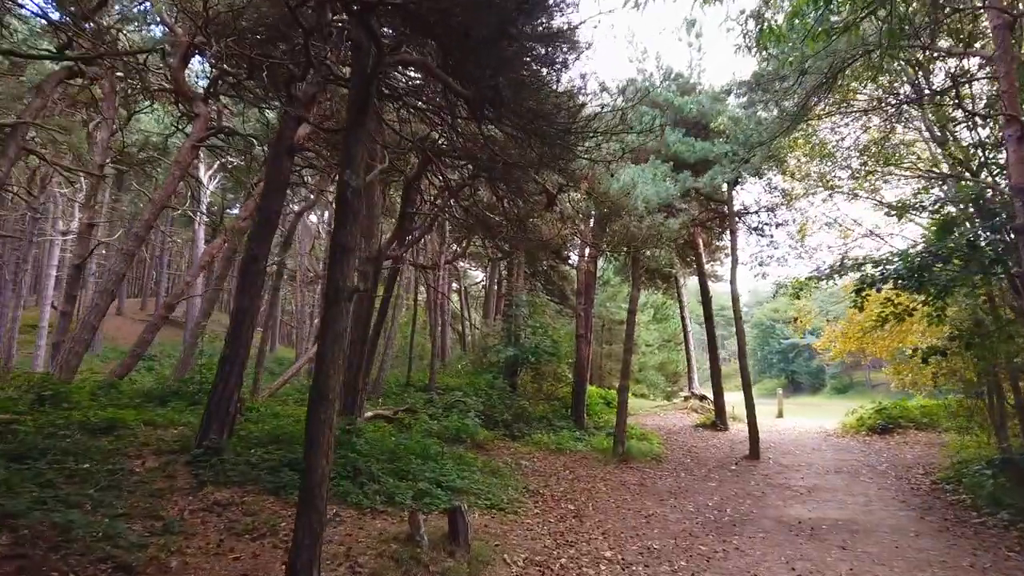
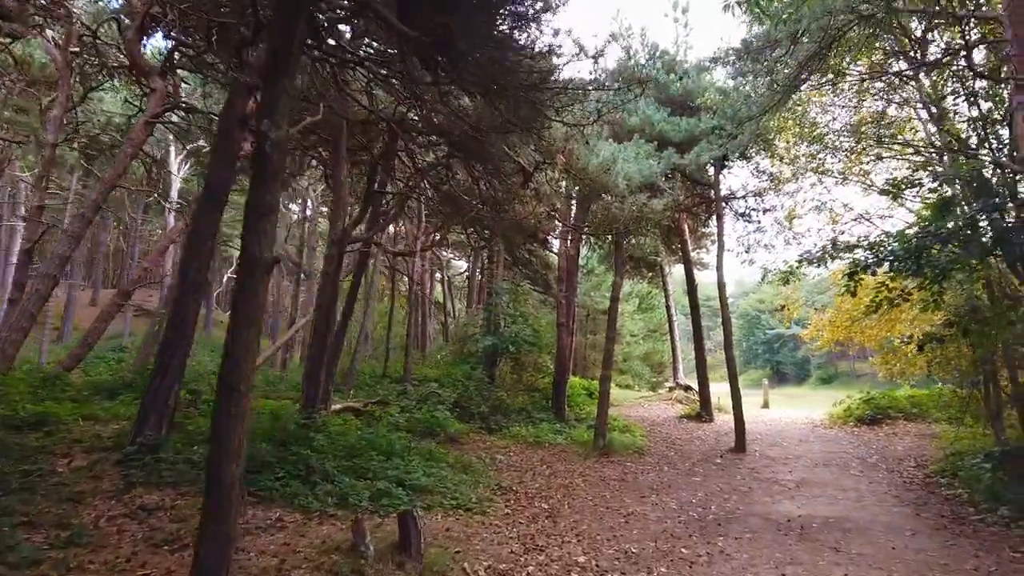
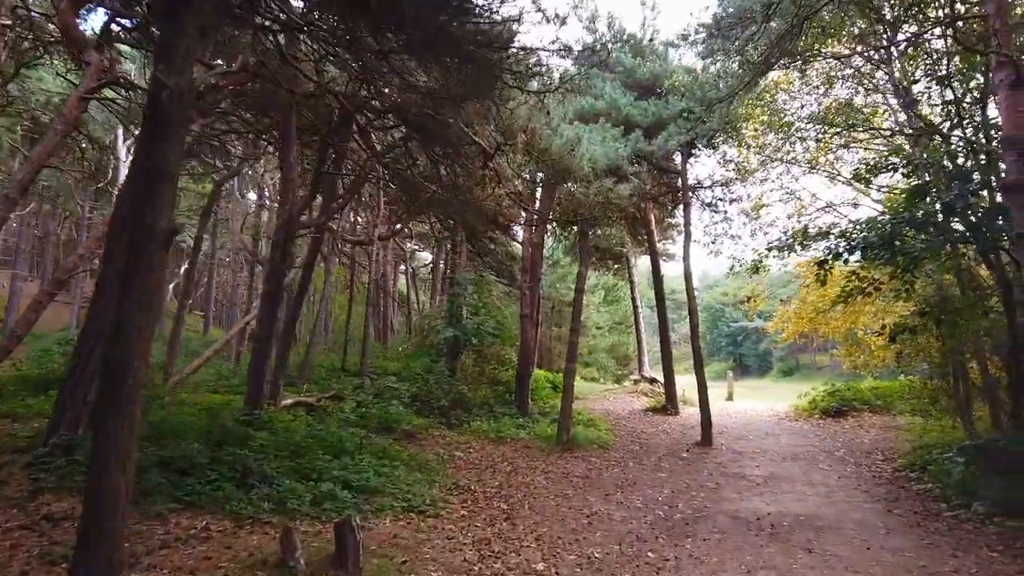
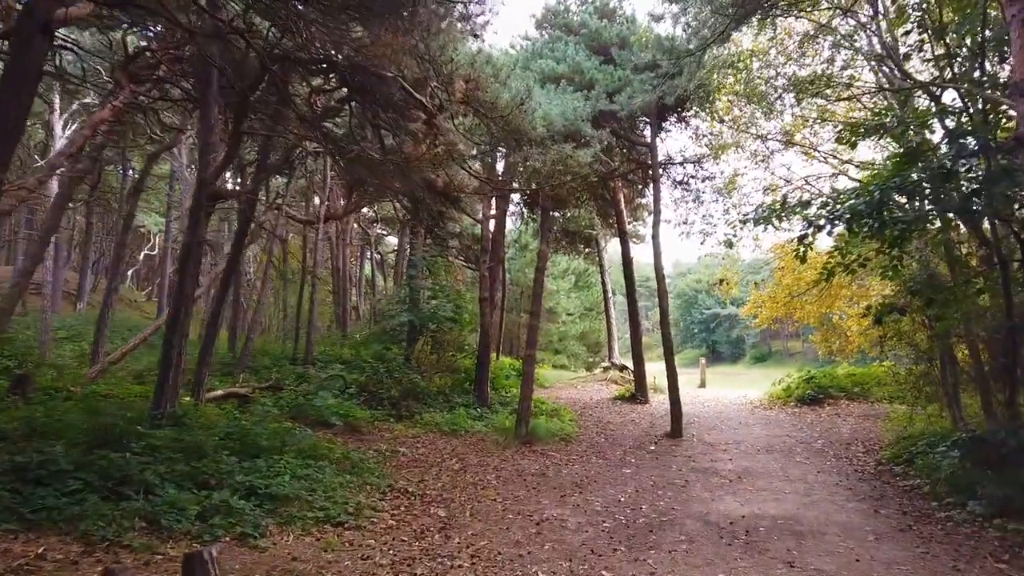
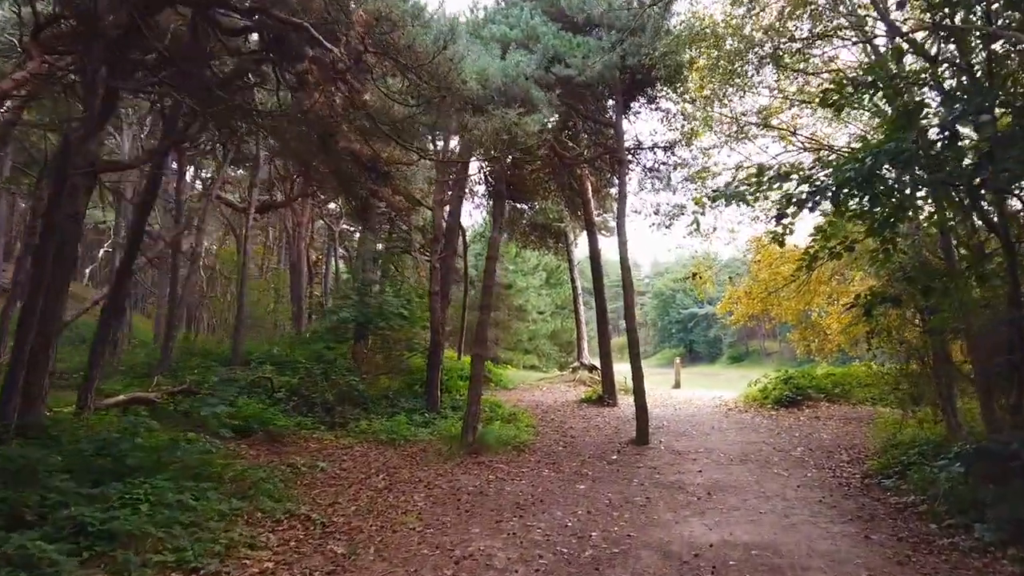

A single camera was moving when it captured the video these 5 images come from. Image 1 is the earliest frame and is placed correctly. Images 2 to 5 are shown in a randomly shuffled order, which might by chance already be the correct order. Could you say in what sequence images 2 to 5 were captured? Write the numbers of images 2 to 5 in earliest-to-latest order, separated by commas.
2, 3, 4, 5
